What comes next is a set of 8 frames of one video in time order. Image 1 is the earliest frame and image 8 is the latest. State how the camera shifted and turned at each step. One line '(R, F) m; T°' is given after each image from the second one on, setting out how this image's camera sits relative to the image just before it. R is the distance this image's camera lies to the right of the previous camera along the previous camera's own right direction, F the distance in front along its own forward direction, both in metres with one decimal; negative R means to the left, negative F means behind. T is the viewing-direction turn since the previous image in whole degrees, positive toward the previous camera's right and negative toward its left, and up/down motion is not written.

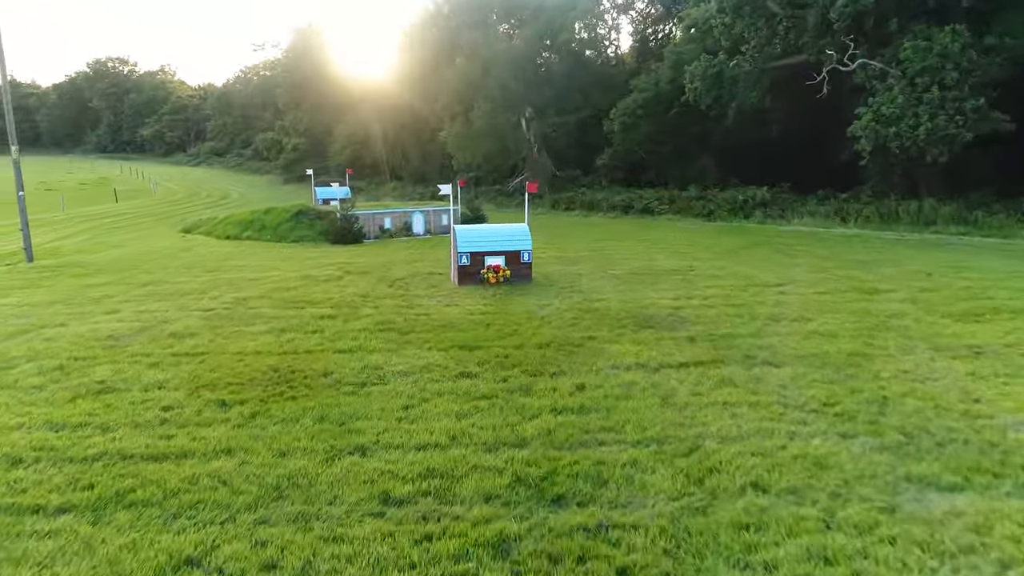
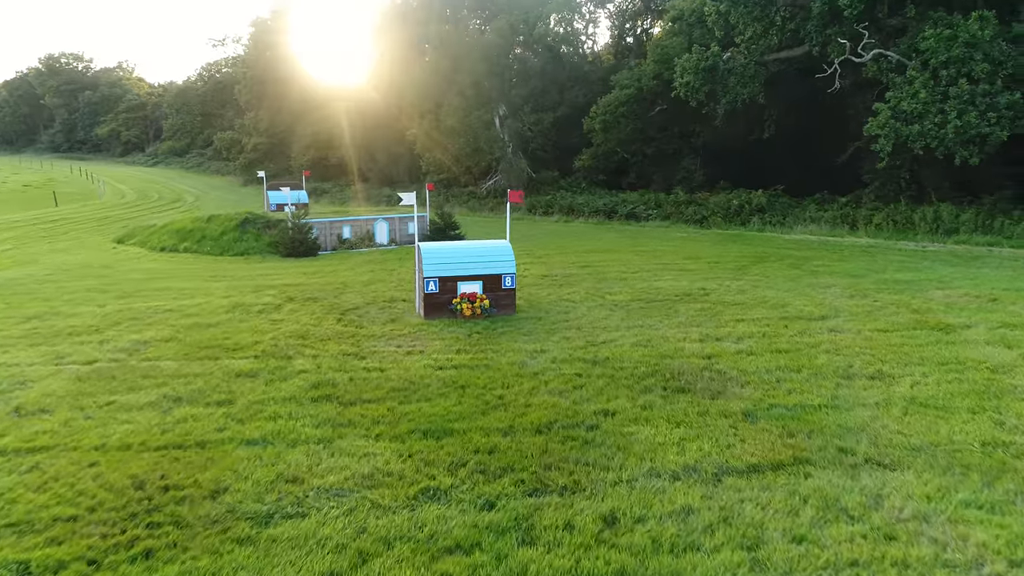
(-0.1, +2.0) m; +2°
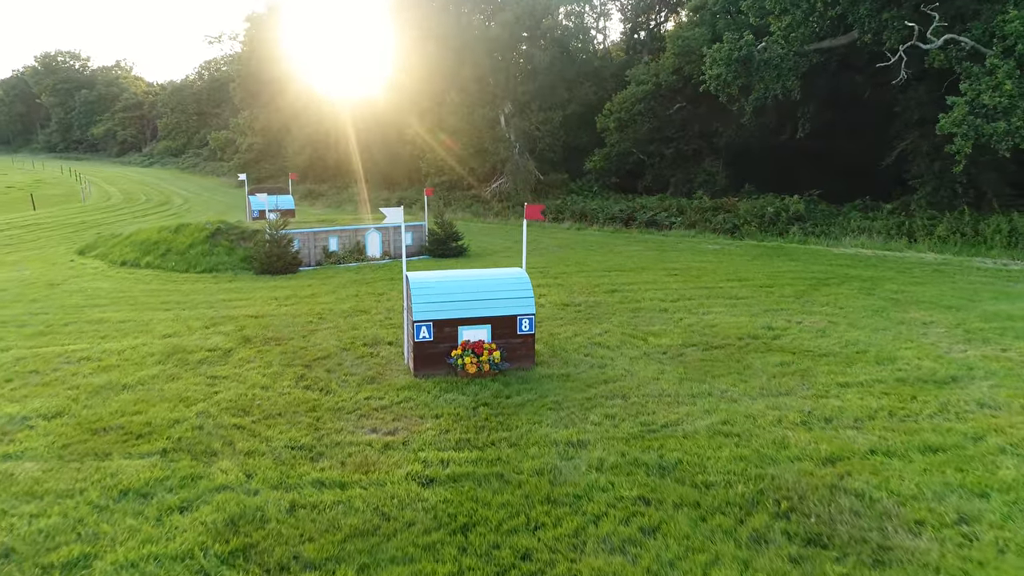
(-0.1, +2.1) m; 0°
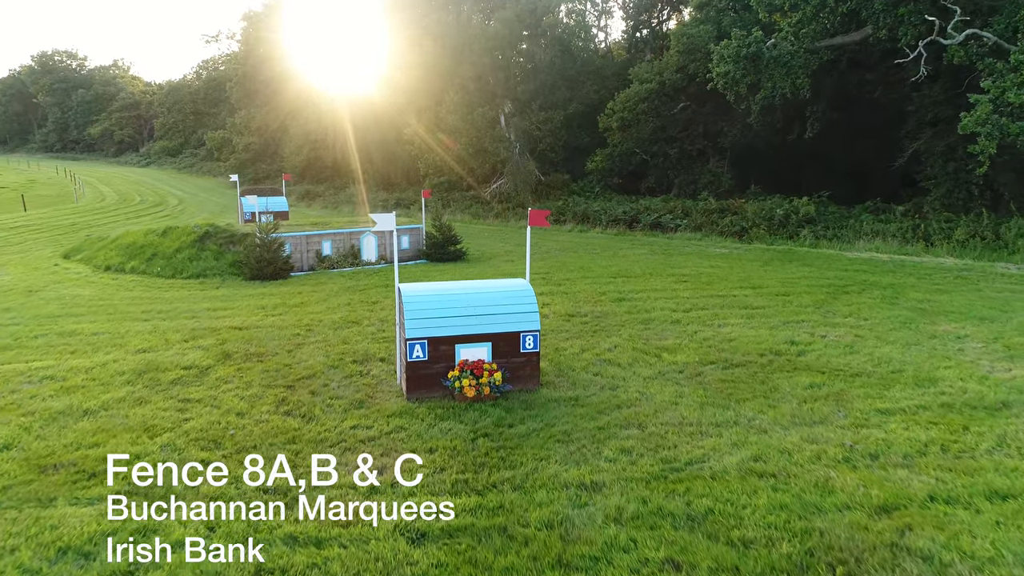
(0.0, +0.6) m; 0°
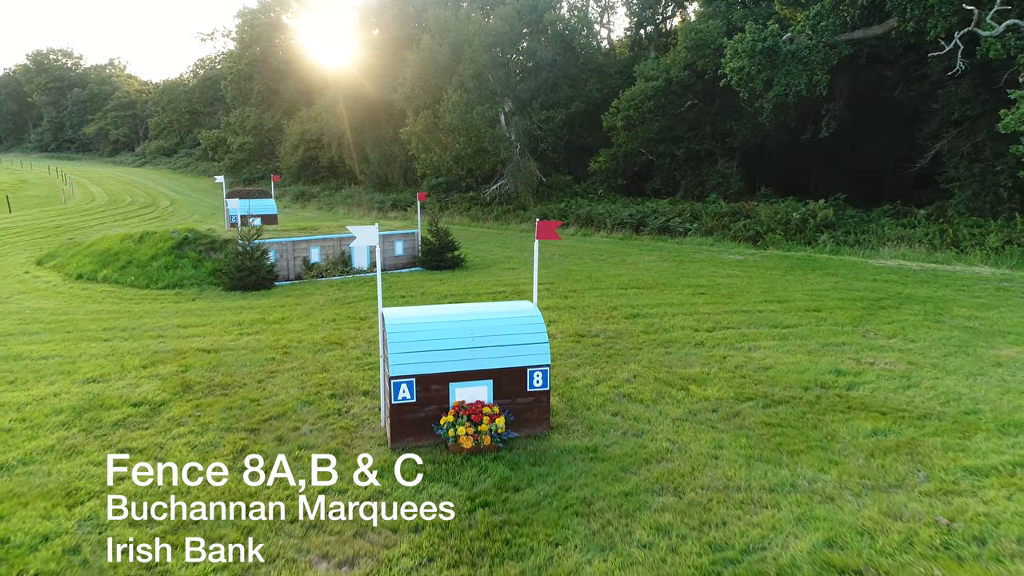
(0.0, +0.9) m; 0°
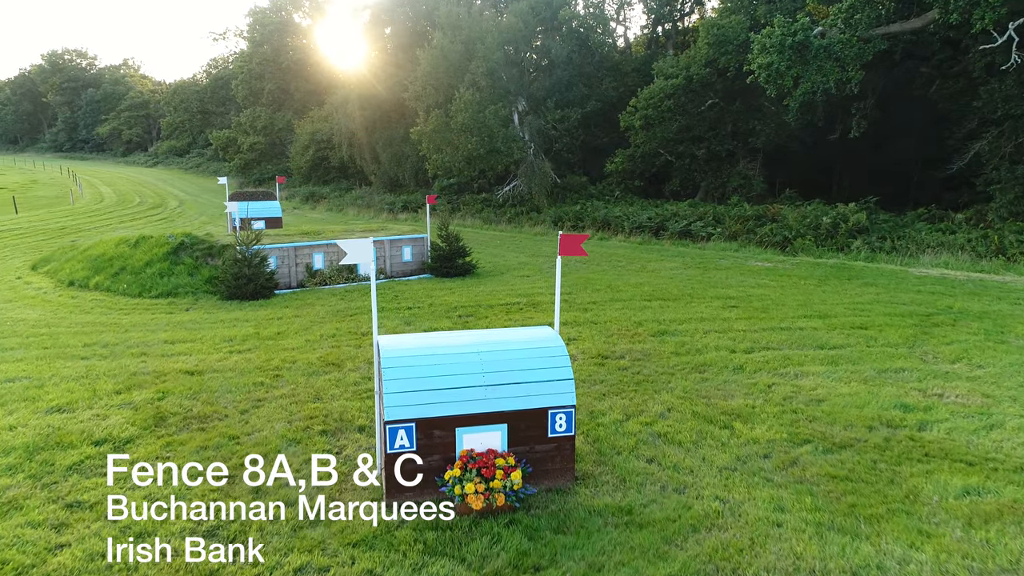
(0.0, +0.8) m; -1°
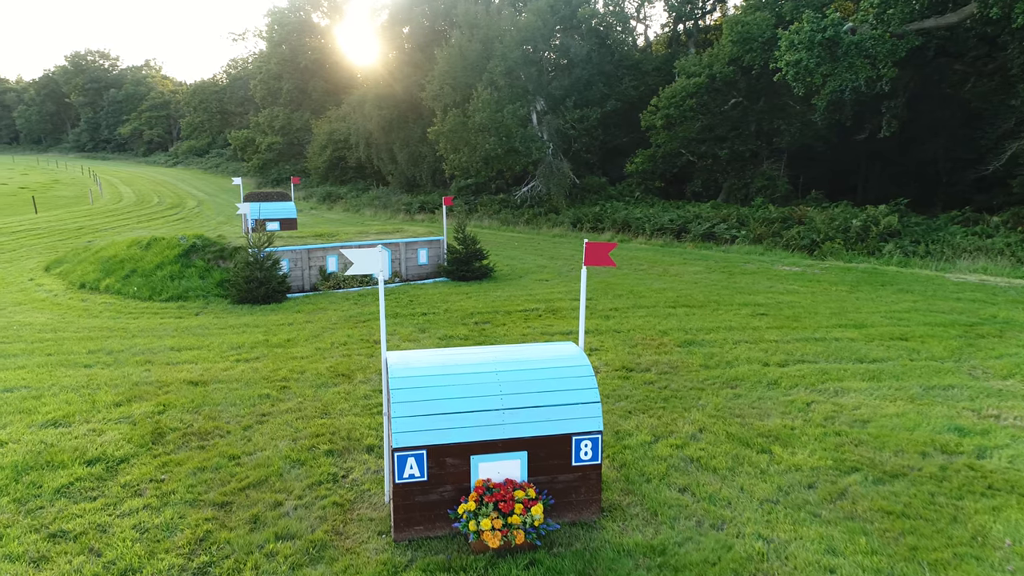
(0.0, +0.4) m; -1°
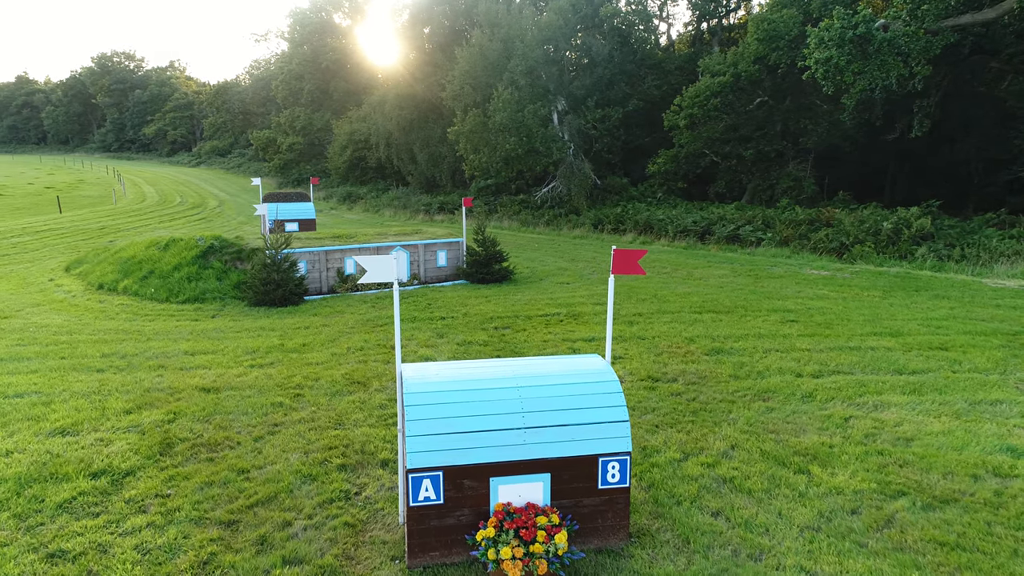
(0.0, +0.2) m; -2°
